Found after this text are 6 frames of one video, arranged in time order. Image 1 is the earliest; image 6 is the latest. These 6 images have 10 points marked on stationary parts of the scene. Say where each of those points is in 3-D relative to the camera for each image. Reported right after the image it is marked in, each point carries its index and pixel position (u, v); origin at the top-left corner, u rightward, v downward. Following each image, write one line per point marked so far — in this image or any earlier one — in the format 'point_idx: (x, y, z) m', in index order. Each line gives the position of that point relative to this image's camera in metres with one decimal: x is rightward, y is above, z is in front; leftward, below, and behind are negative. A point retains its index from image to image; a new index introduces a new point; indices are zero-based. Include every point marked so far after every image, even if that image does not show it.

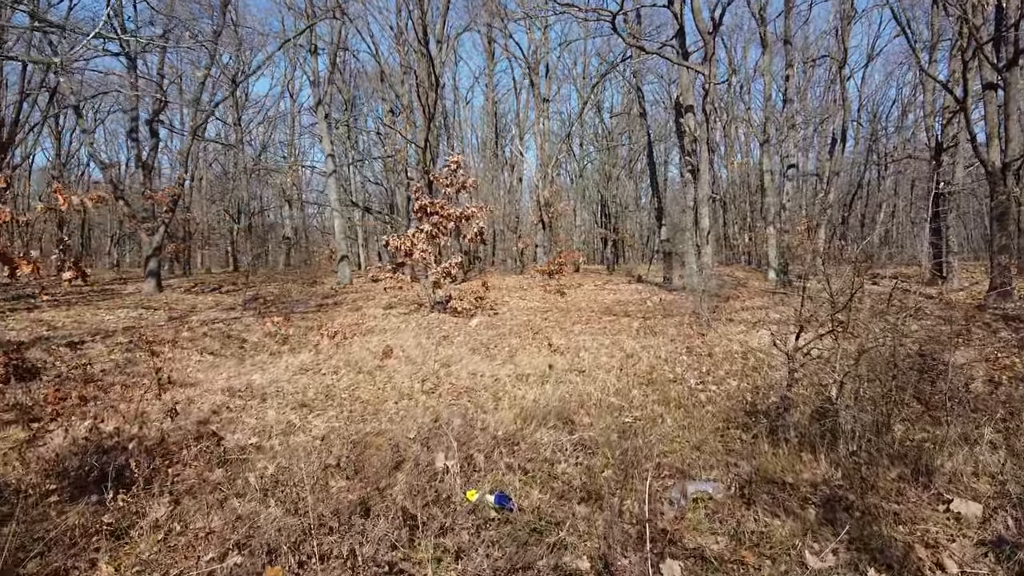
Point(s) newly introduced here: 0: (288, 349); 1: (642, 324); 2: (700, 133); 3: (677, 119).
0: (-2.4, -0.6, +8.5) m
1: (+1.7, -0.5, +10.4) m
2: (+3.8, +3.1, +15.8) m
3: (+3.6, +3.7, +17.0) m
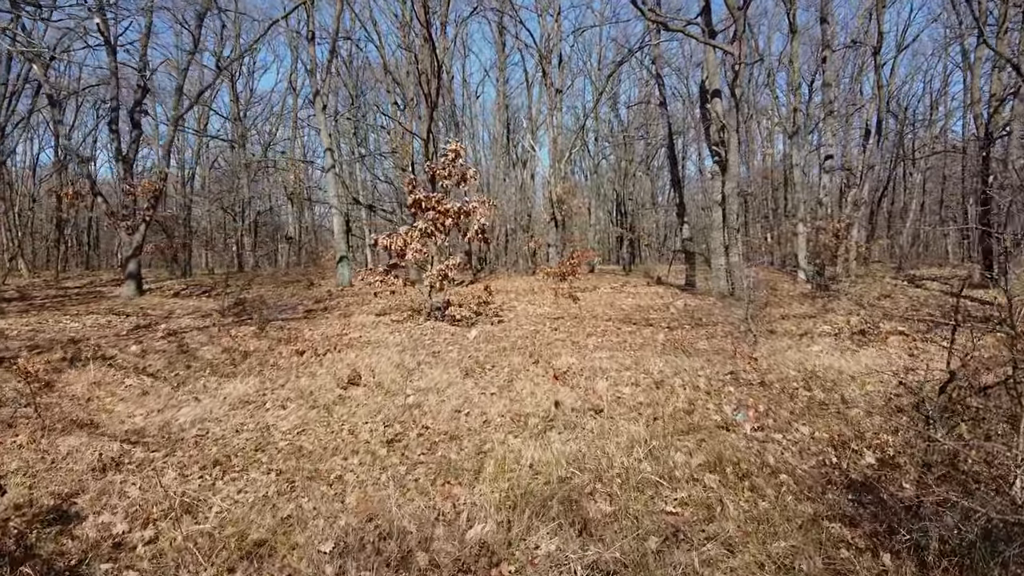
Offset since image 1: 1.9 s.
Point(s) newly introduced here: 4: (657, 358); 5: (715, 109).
0: (-2.4, -0.7, +7.0) m
1: (+1.8, -0.6, +8.8) m
2: (+4.0, +3.0, +14.3) m
3: (+3.8, +3.6, +15.4) m
4: (+1.3, -0.6, +7.2) m
5: (+3.7, +3.3, +14.3) m
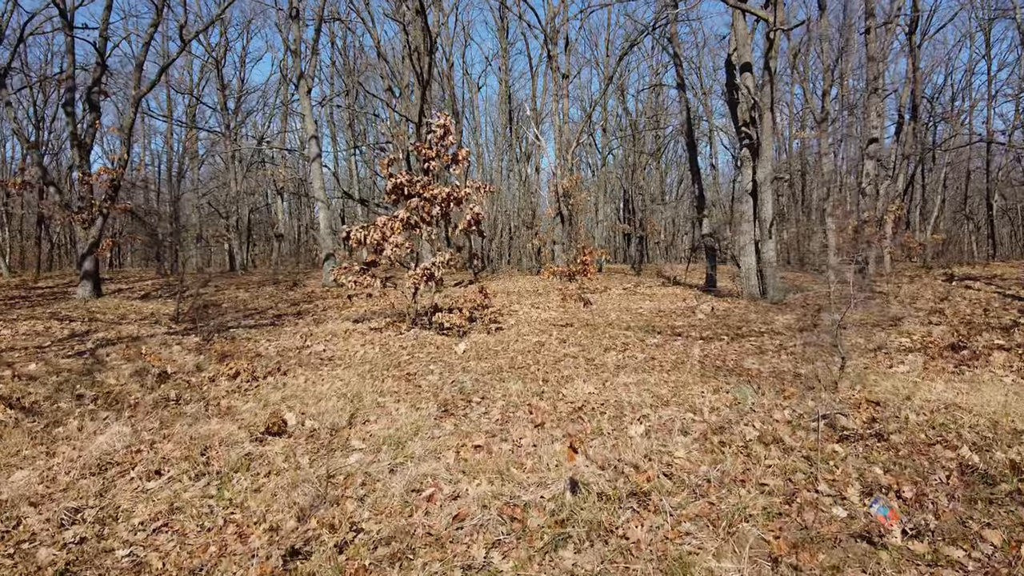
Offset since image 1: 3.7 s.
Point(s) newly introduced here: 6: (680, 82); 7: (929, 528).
0: (-2.4, -0.7, +5.2) m
1: (+1.8, -0.6, +7.0) m
2: (+4.0, +3.0, +12.4) m
3: (+3.8, +3.6, +13.6) m
4: (+1.3, -0.7, +5.4) m
5: (+3.7, +3.3, +12.5) m
6: (+3.9, +4.8, +18.1) m
7: (+1.4, -0.8, +2.7) m
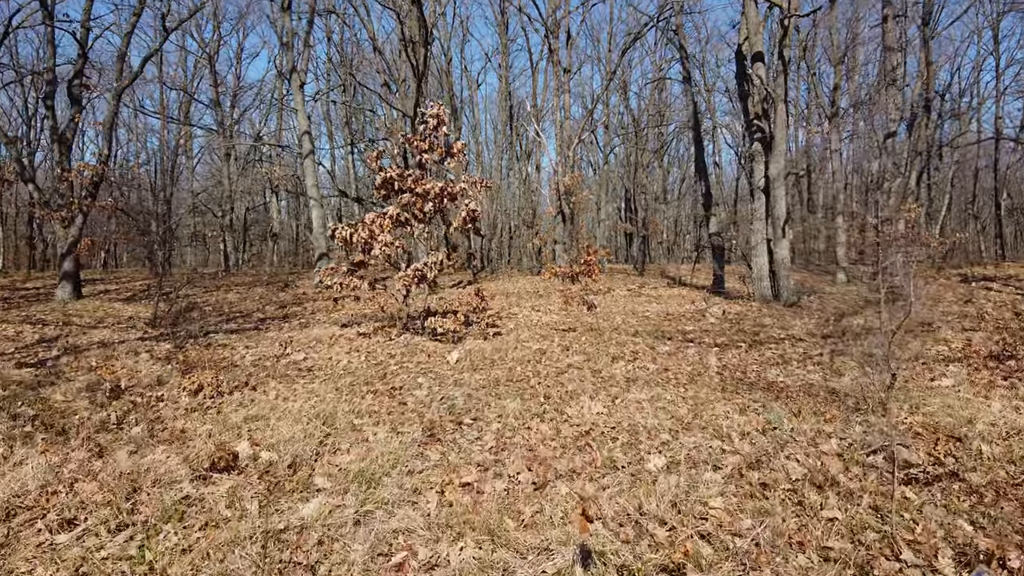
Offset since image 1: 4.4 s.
0: (-2.5, -0.8, +4.6) m
1: (+1.7, -0.6, +6.3) m
2: (+4.0, +3.0, +11.8) m
3: (+3.8, +3.5, +12.9) m
4: (+1.3, -0.7, +4.7) m
5: (+3.7, +3.2, +11.8) m
6: (+3.9, +4.8, +17.4) m
7: (+1.4, -0.9, +2.0) m
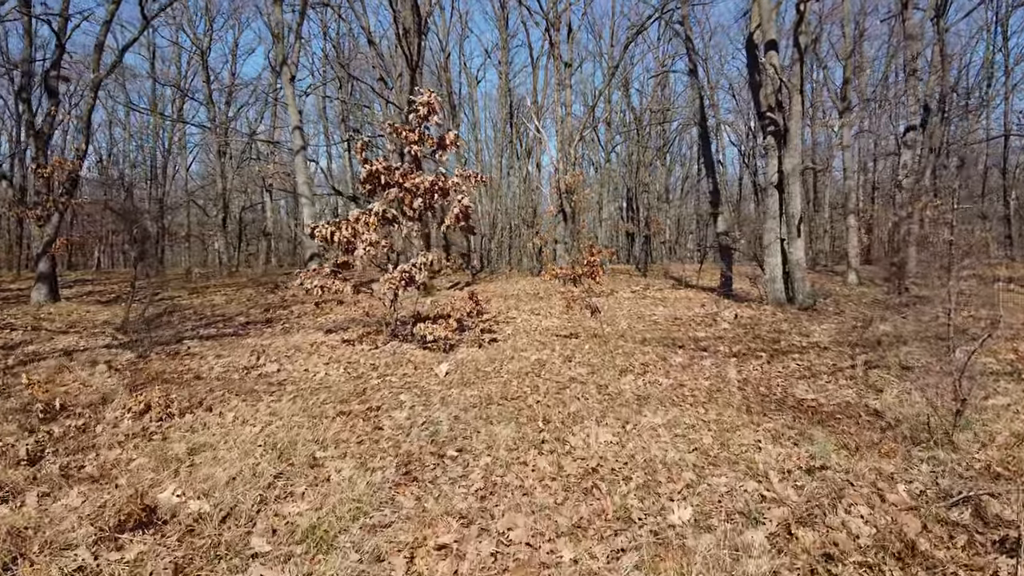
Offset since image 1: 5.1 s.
0: (-2.5, -0.8, +3.9) m
1: (+1.7, -0.7, +5.7) m
2: (+3.9, +3.0, +11.1) m
3: (+3.8, +3.5, +12.2) m
4: (+1.3, -0.7, +4.0) m
5: (+3.7, +3.2, +11.1) m
6: (+3.9, +4.7, +16.7) m
7: (+1.4, -0.9, +1.3) m
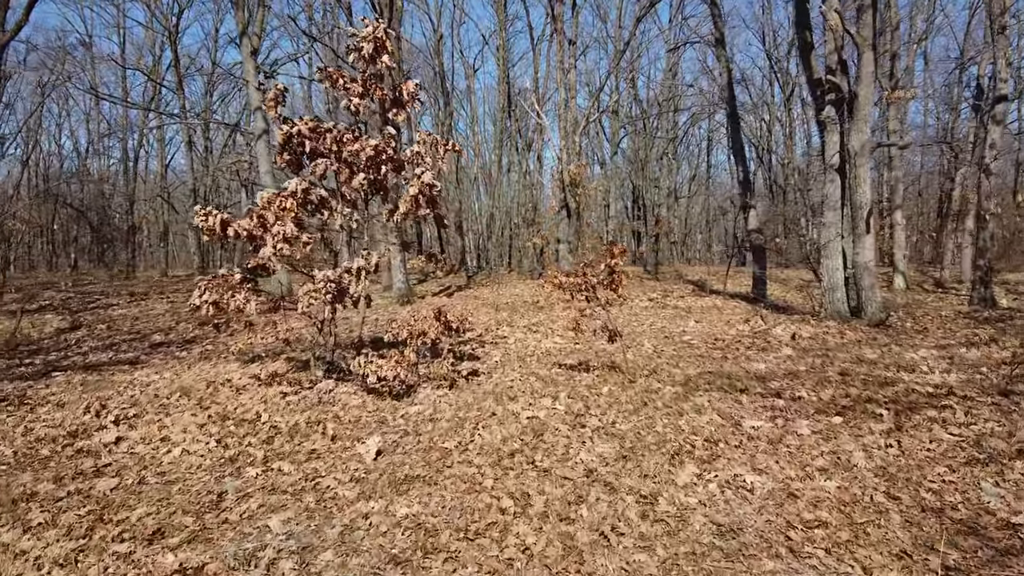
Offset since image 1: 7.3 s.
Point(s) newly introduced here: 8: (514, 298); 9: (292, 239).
0: (-2.6, -0.9, +1.5) m
1: (+1.6, -0.8, +3.3) m
2: (+3.8, +2.9, +8.7) m
3: (+3.7, +3.4, +9.8) m
4: (+1.1, -0.8, +1.6) m
5: (+3.6, +3.1, +8.8) m
6: (+3.8, +4.6, +14.3) m
7: (+1.3, -1.0, -1.0) m
8: (0.0, -0.1, +10.4) m
9: (-1.4, +0.3, +5.1) m
